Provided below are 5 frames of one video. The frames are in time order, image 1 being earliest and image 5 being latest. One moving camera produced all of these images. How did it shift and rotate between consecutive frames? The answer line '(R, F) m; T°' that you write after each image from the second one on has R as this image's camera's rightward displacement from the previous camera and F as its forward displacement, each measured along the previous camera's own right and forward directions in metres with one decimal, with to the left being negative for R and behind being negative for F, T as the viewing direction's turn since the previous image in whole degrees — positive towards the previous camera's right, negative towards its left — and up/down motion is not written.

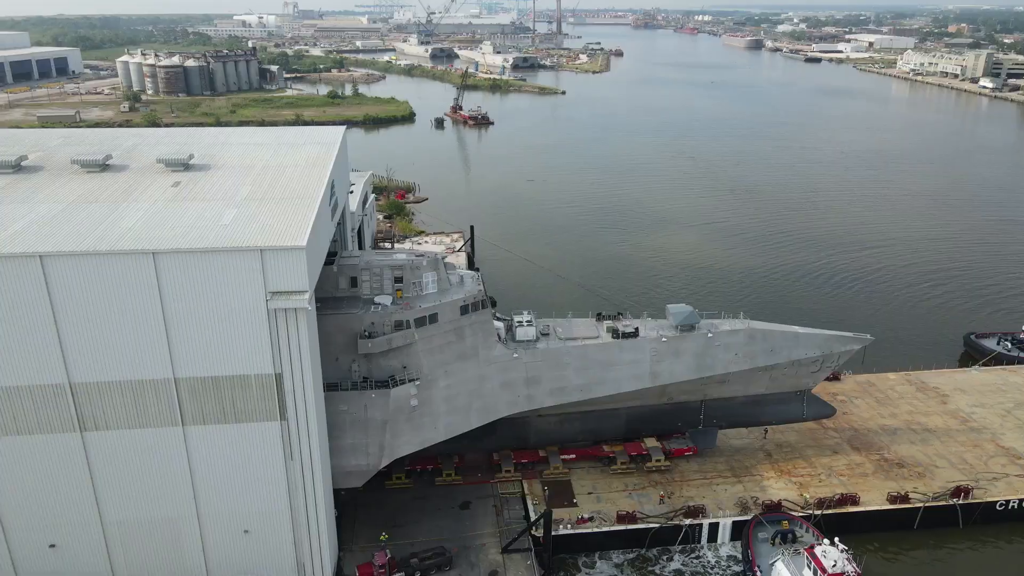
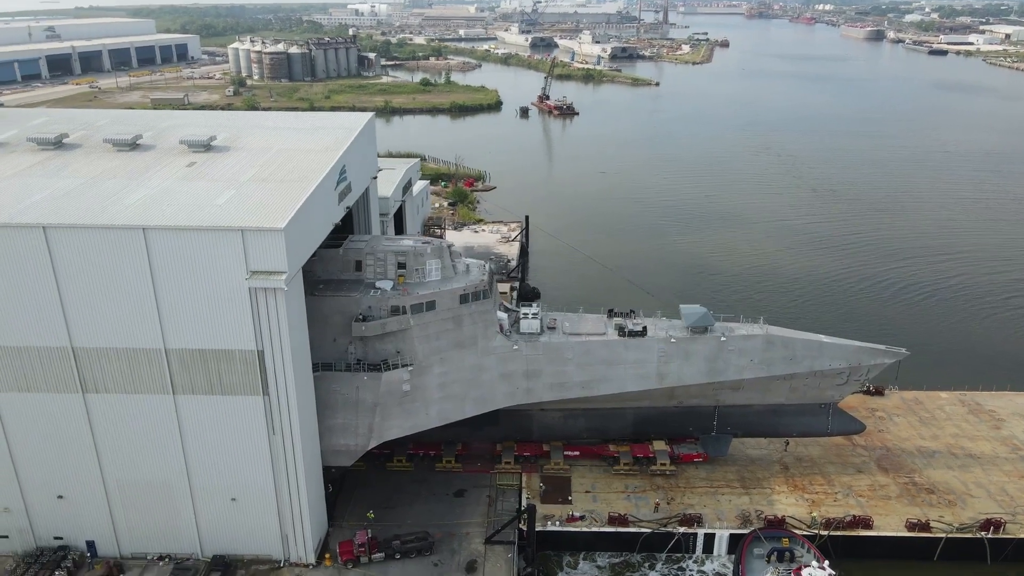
(+2.3, +0.3) m; -7°
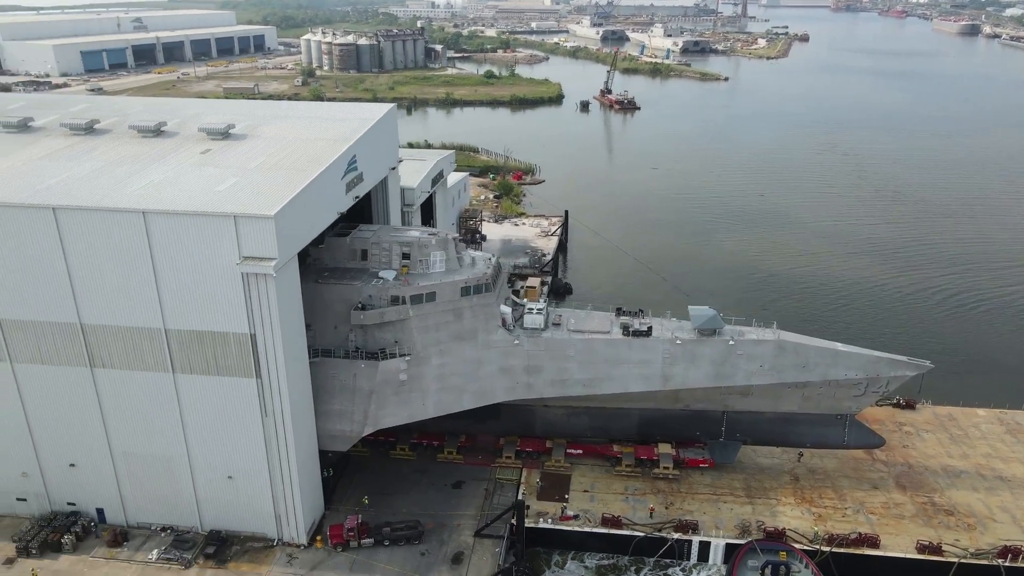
(+1.6, +0.2) m; -5°
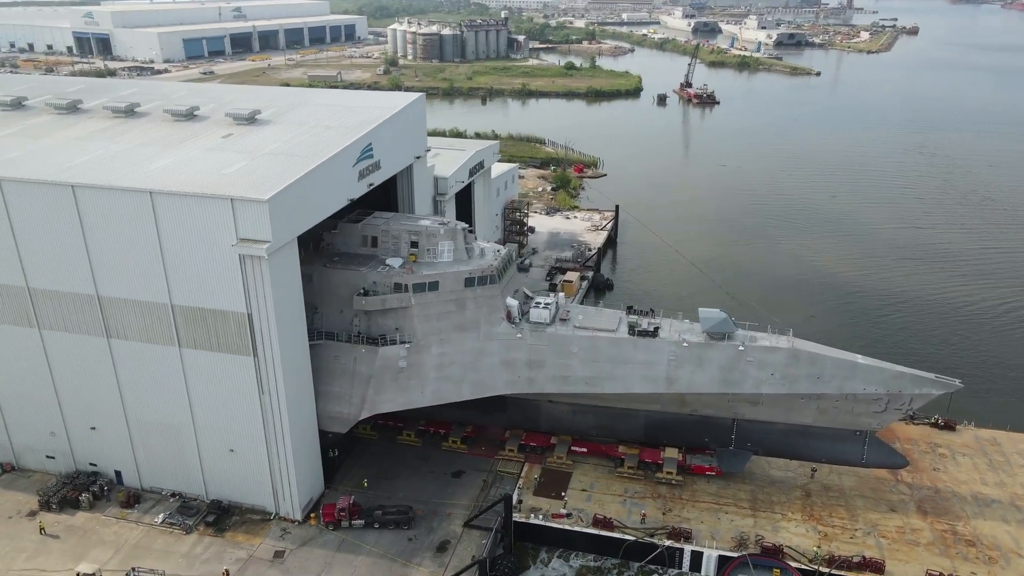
(+1.9, +0.2) m; -6°
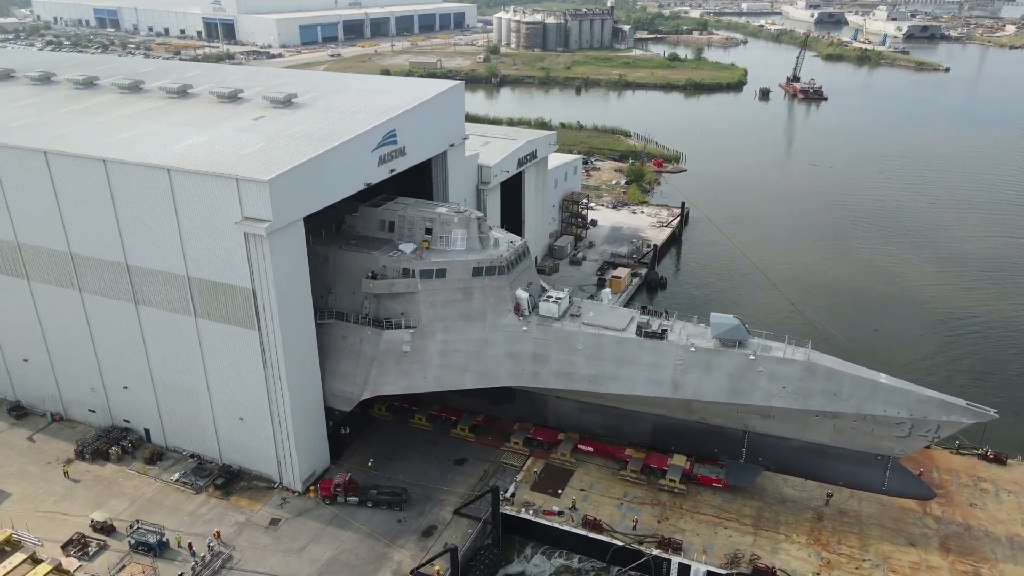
(+2.4, +0.3) m; -8°
